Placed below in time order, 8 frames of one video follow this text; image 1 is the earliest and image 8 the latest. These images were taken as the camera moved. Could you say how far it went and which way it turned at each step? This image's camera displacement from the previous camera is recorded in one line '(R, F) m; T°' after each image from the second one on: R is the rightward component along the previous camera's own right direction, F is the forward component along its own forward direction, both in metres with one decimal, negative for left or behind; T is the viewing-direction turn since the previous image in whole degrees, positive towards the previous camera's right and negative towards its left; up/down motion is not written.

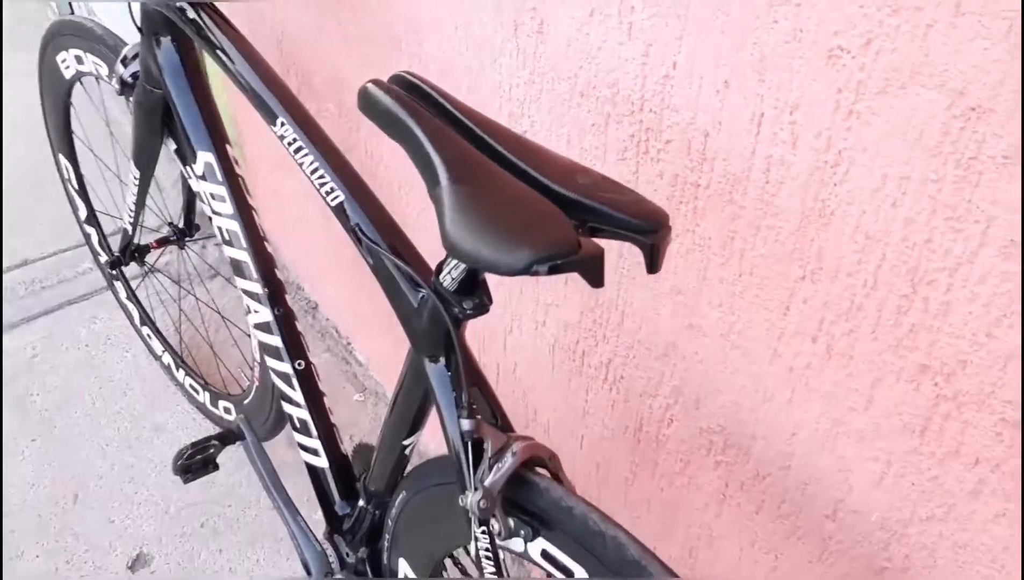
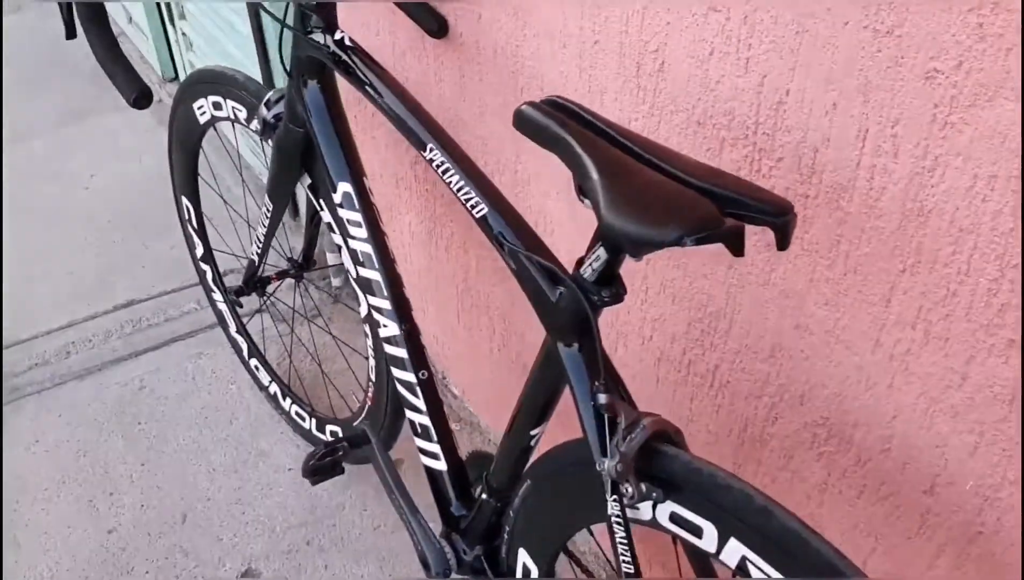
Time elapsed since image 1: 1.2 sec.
(-0.1, -0.1) m; -2°
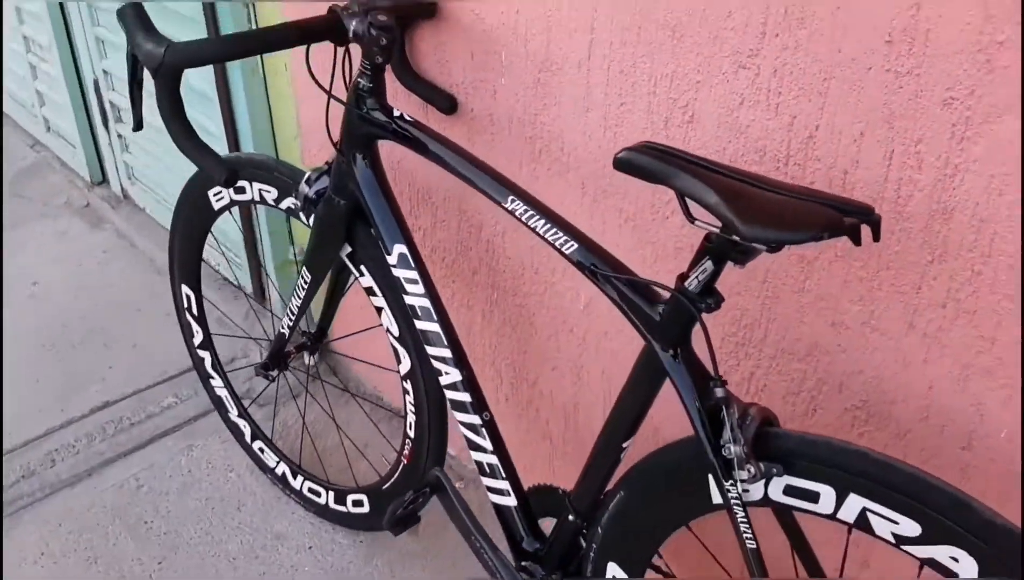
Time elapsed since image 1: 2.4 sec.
(-0.2, -0.1) m; +8°
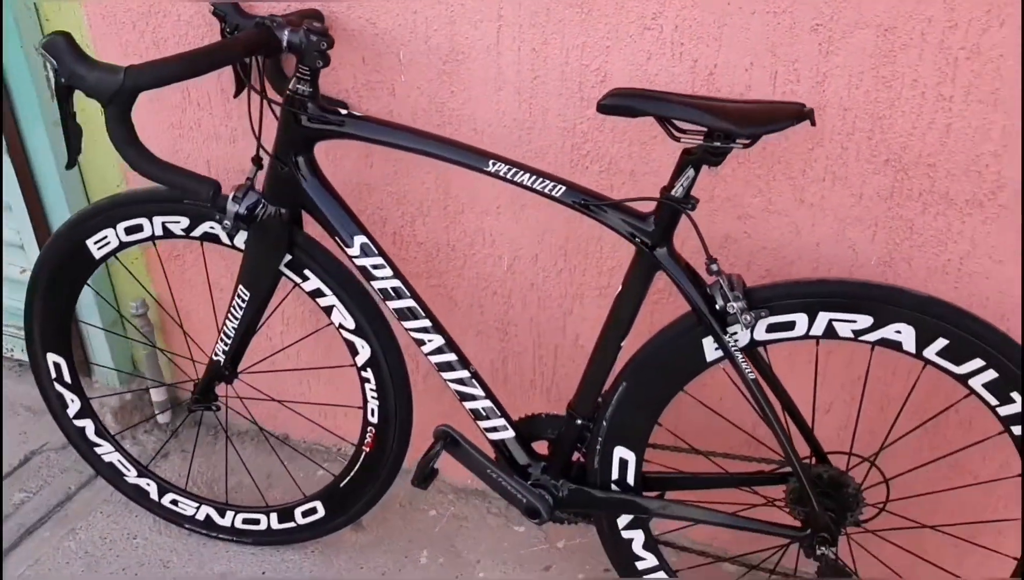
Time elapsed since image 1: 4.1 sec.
(-0.5, -0.1) m; +24°
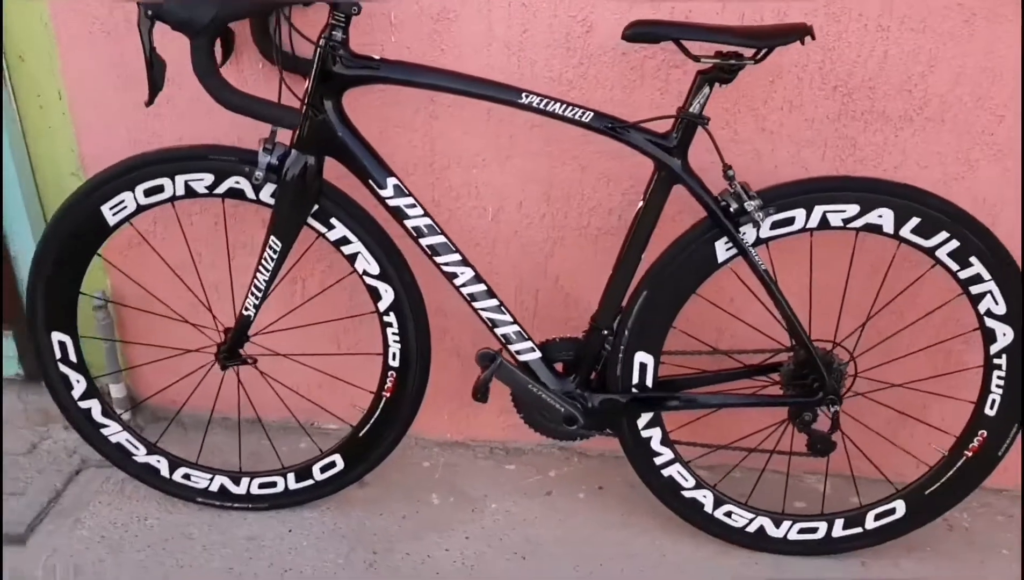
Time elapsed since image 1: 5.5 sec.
(-0.3, -0.1) m; +13°
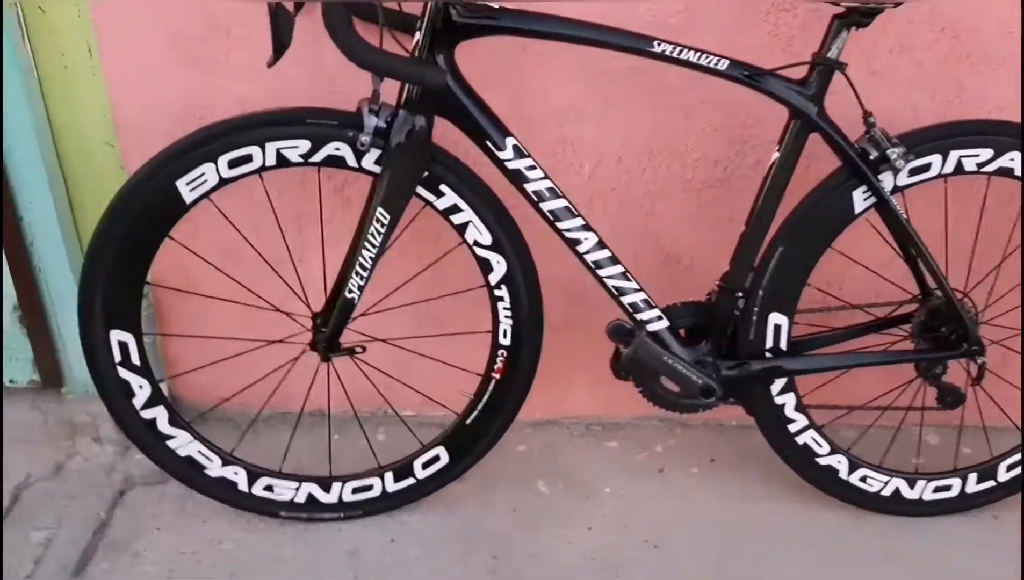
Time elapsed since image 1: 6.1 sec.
(-0.3, +0.1) m; +7°
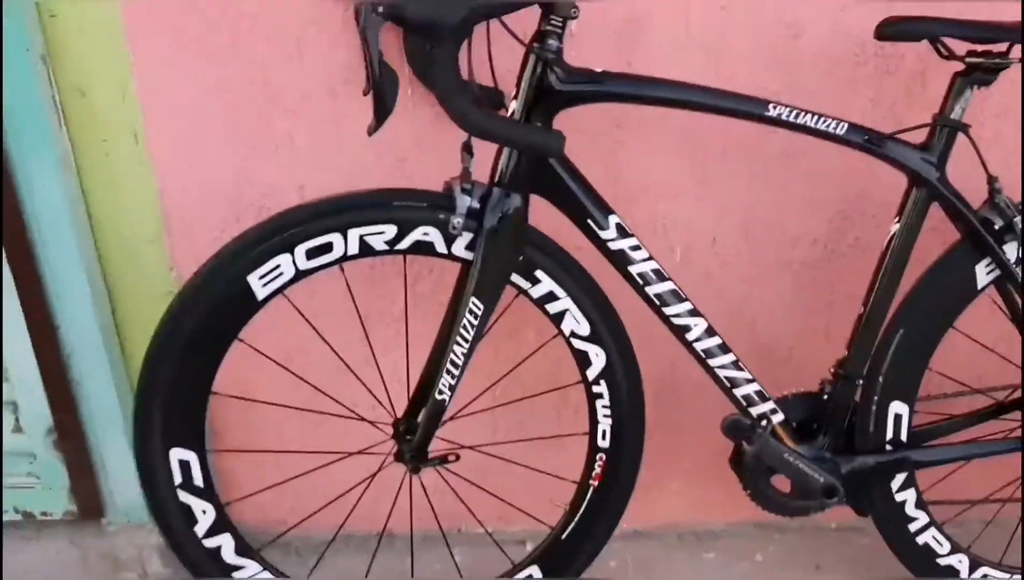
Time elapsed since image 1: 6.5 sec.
(-0.2, +0.1) m; +2°
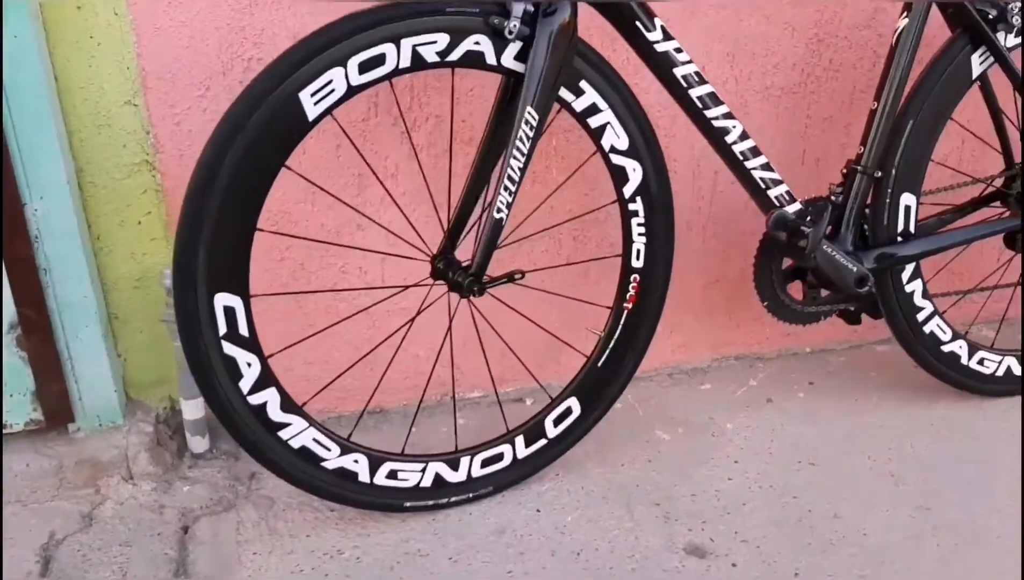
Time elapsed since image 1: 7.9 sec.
(-0.3, +0.1) m; +13°
